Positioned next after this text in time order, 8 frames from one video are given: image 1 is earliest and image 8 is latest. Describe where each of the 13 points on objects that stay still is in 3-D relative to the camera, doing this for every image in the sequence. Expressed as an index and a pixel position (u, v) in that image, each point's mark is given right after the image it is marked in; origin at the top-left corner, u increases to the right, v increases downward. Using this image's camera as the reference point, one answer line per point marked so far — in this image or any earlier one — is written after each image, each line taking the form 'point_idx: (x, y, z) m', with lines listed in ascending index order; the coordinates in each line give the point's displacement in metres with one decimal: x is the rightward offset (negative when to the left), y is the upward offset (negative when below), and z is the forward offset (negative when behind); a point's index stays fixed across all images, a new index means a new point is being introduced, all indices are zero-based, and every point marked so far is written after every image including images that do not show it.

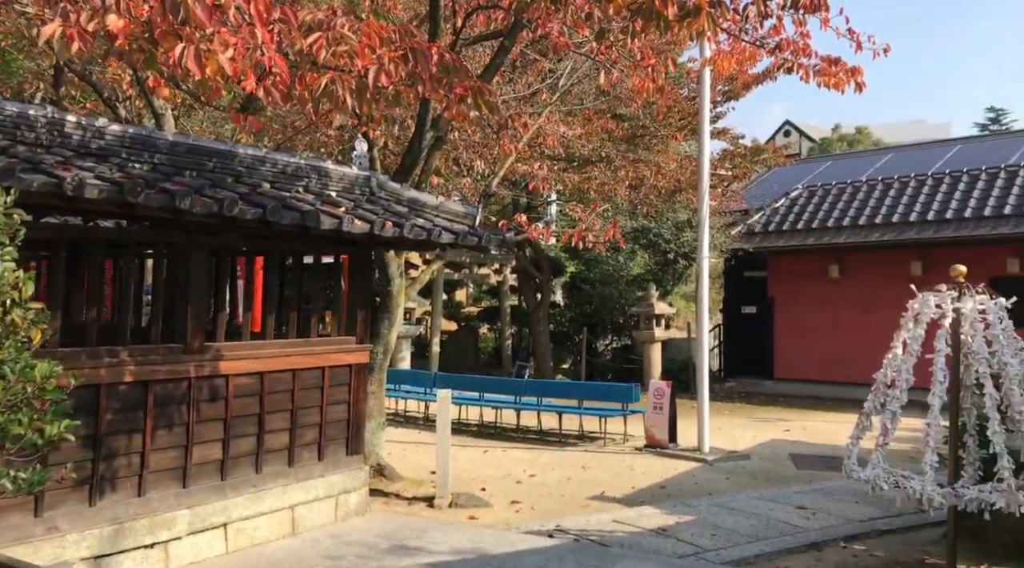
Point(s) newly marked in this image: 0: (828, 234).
0: (+5.5, +0.8, +16.8) m
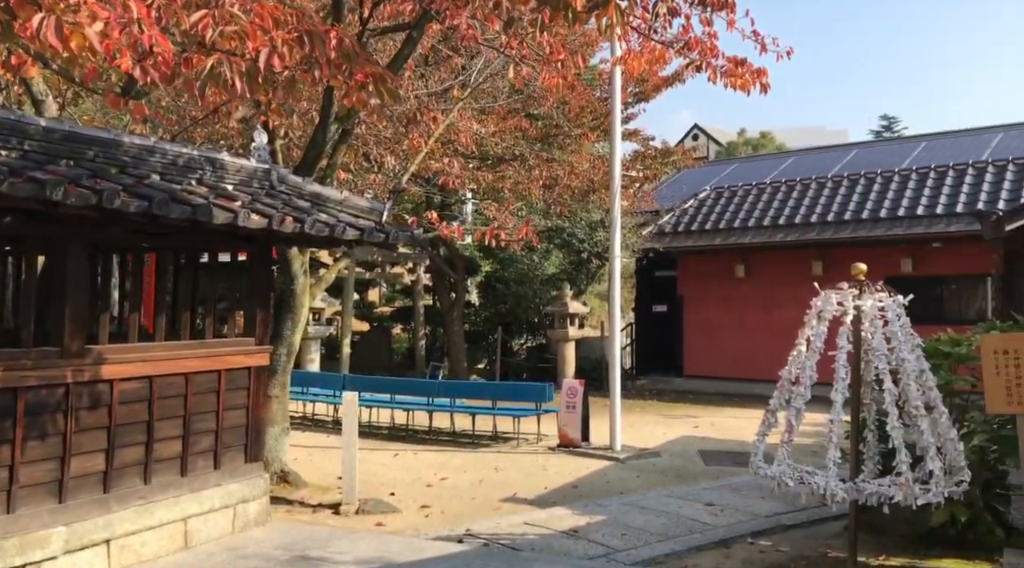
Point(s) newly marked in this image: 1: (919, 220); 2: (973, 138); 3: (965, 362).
0: (+3.9, +0.9, +17.1) m
1: (+6.2, +1.0, +14.8) m
2: (+9.1, +2.8, +19.3) m
3: (+3.1, -0.5, +6.7) m
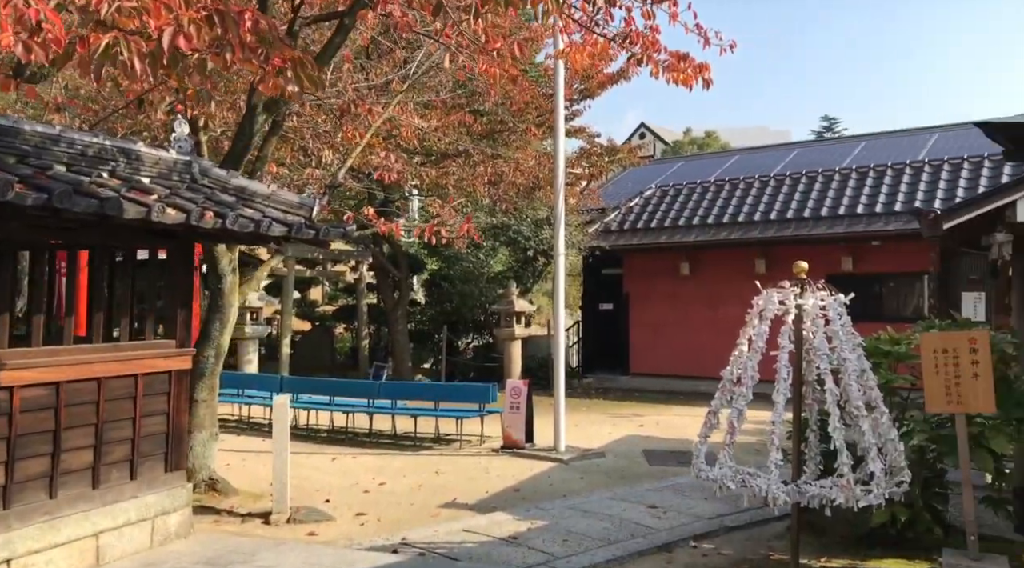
0: (+3.0, +0.9, +17.1) m
1: (+5.3, +1.0, +14.9) m
2: (+8.0, +2.9, +19.5) m
3: (+2.7, -0.5, +6.7) m
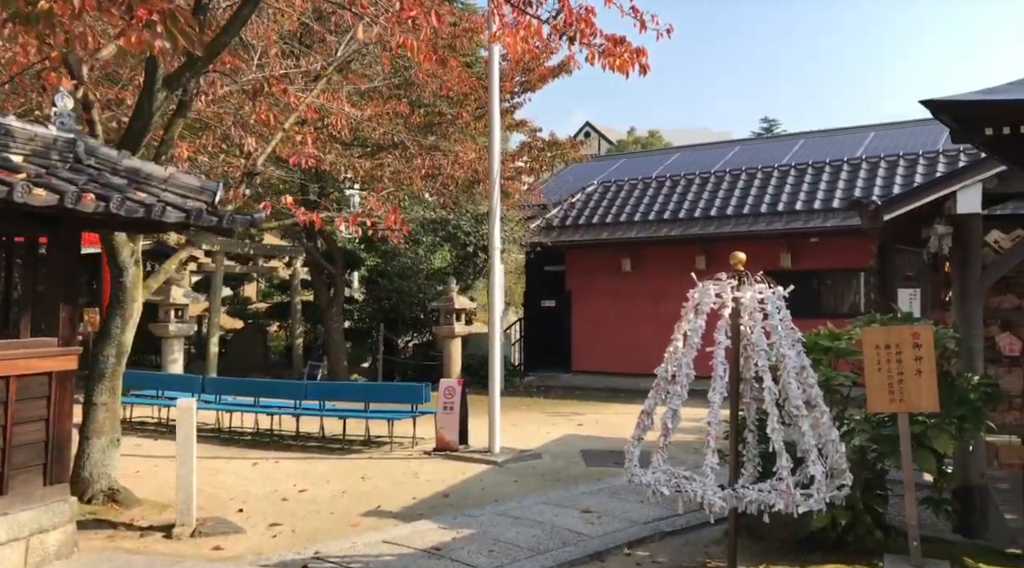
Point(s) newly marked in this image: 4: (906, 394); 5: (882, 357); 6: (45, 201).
0: (+1.9, +1.0, +16.9) m
1: (+4.4, +1.0, +14.8) m
2: (+6.8, +3.0, +19.6) m
3: (+2.2, -0.5, +6.5) m
4: (+2.3, -0.6, +5.7) m
5: (+2.2, -0.4, +5.7) m
6: (-2.2, +0.4, +4.8) m
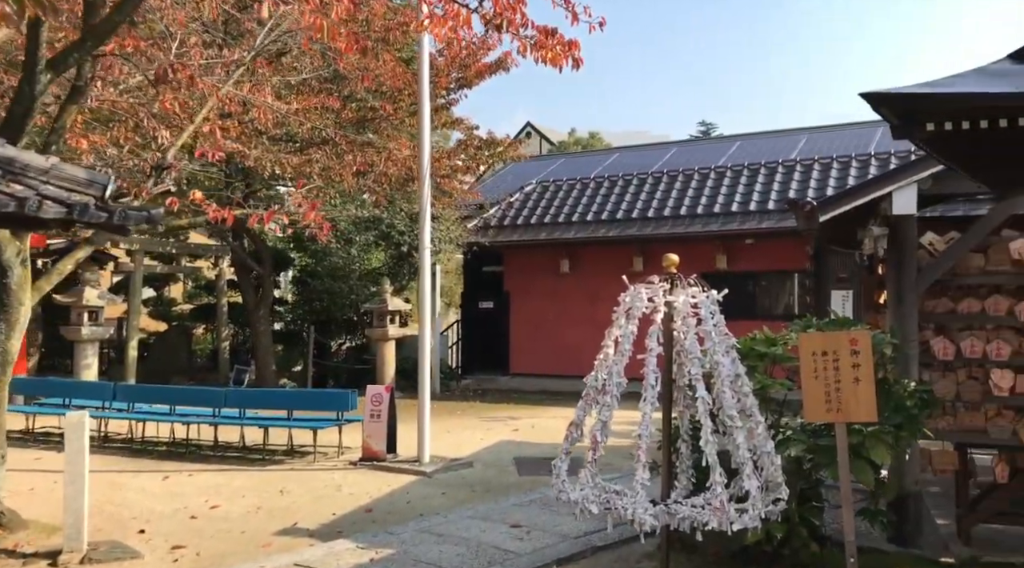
0: (+0.8, +0.9, +16.6) m
1: (+3.4, +1.0, +14.7) m
2: (+5.5, +2.9, +19.6) m
3: (+1.7, -0.5, +6.2) m
4: (+1.9, -0.7, +5.5) m
5: (+1.7, -0.5, +5.5) m
6: (-2.6, +0.4, +4.3) m
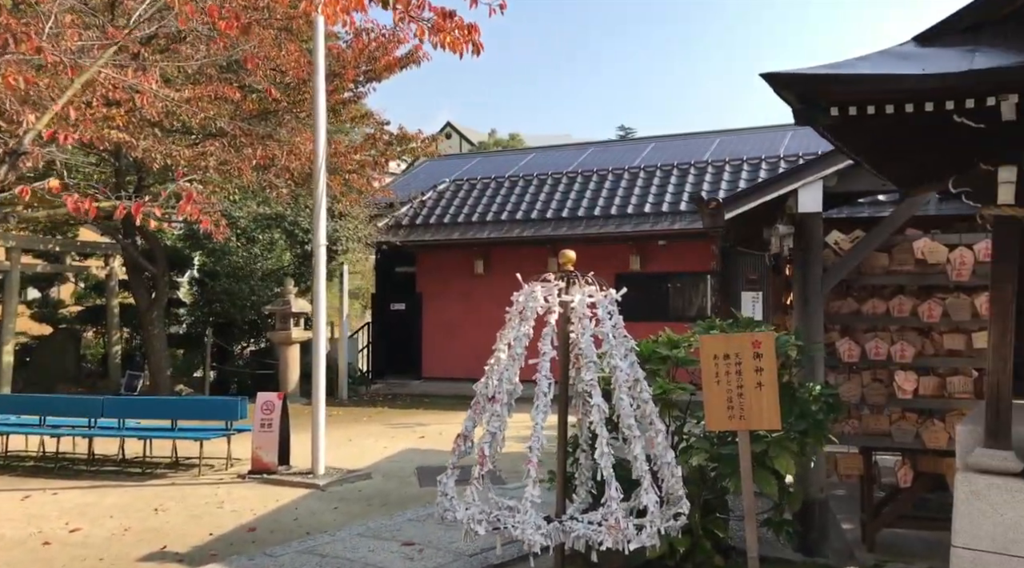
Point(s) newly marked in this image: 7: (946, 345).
0: (-0.7, +0.9, +16.2) m
1: (+2.0, +1.0, +14.5) m
2: (+3.7, +2.9, +19.6) m
3: (+1.1, -0.5, +5.9) m
4: (+1.2, -0.7, +5.2) m
5: (+1.1, -0.5, +5.2) m
6: (-3.1, +0.4, +3.6) m
7: (+3.1, -0.4, +7.1) m
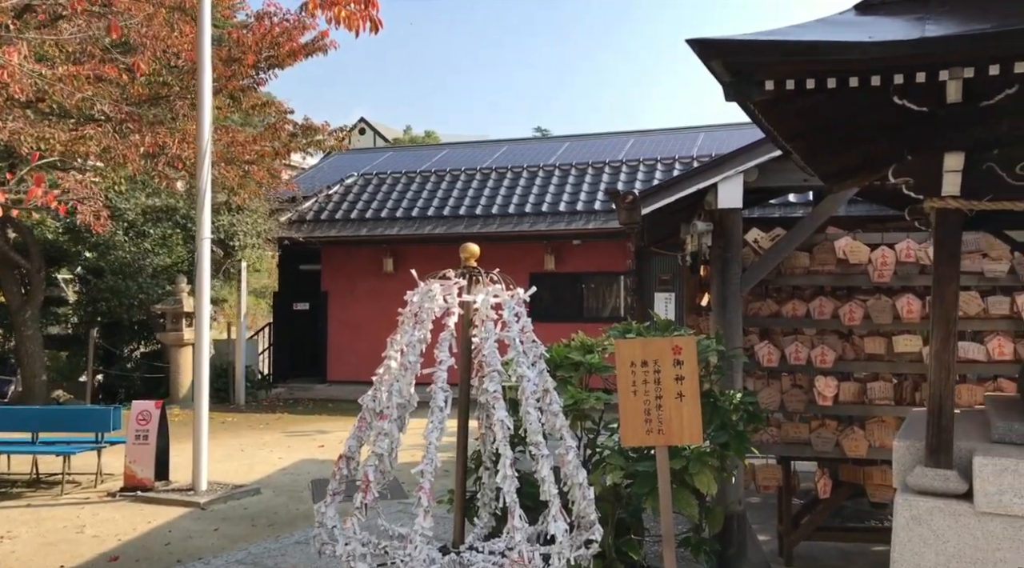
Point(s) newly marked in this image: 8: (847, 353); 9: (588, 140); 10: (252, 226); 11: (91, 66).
0: (-2.2, +0.9, +15.5) m
1: (+0.7, +1.0, +14.1) m
2: (+1.9, +2.9, +19.2) m
3: (+0.5, -0.5, +5.4) m
4: (+0.7, -0.7, +4.7) m
5: (+0.6, -0.5, +4.7) m
6: (-3.4, +0.4, +2.7) m
7: (+2.5, -0.5, +6.8) m
8: (+2.3, -0.5, +6.8) m
9: (+1.5, +3.0, +19.6) m
10: (-4.1, +0.9, +15.4) m
11: (-4.8, +2.4, +11.0) m
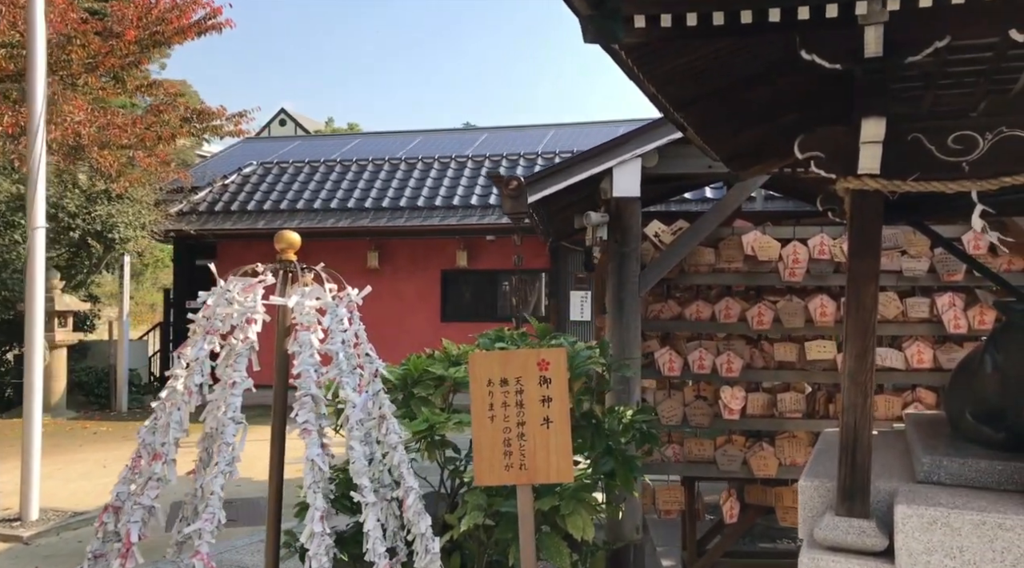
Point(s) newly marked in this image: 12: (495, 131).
0: (-3.7, +1.0, +14.4) m
1: (-0.7, +1.0, +13.2) m
2: (+0.2, +3.0, +18.4) m
3: (-0.2, -0.5, +4.5) m
4: (+0.1, -0.7, +3.8) m
5: (-0.1, -0.5, +3.8) m
6: (-4.0, +0.4, +1.6) m
7: (+1.6, -0.4, +6.0) m
8: (+1.5, -0.5, +6.1) m
9: (-0.3, +3.0, +18.8) m
10: (-5.6, +0.9, +14.2) m
11: (-5.9, +2.4, +9.7) m
12: (-0.5, +3.1, +18.9) m
